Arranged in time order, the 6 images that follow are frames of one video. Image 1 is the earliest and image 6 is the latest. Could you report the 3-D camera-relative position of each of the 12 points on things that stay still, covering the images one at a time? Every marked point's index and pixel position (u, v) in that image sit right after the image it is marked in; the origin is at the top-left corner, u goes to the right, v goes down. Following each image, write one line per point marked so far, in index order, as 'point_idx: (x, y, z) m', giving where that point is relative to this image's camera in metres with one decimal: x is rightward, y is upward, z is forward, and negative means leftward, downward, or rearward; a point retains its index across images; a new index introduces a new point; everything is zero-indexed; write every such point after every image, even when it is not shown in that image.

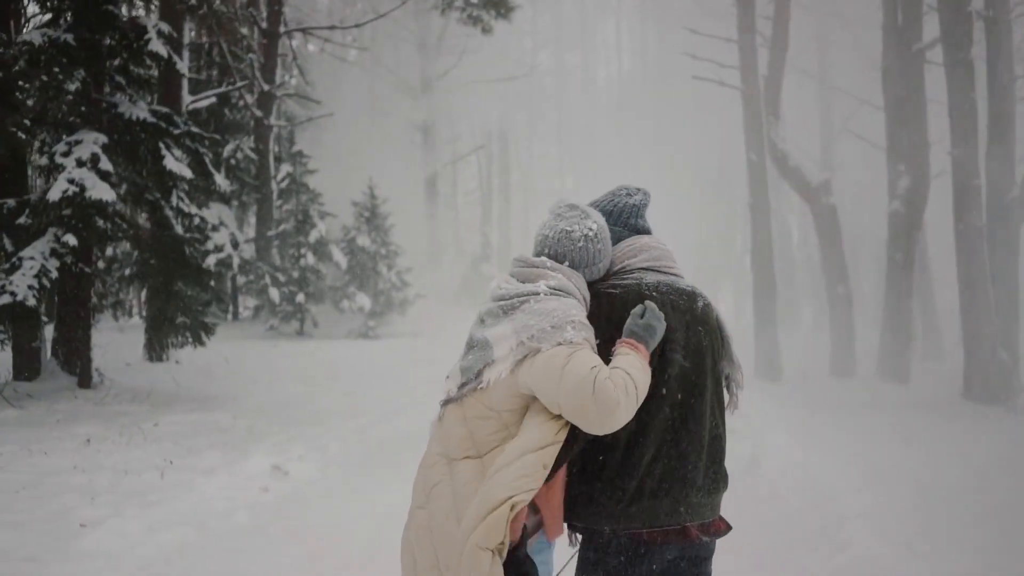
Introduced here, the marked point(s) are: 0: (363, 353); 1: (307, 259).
0: (-3.6, -1.7, +16.2) m
1: (-6.1, +0.9, +19.6) m
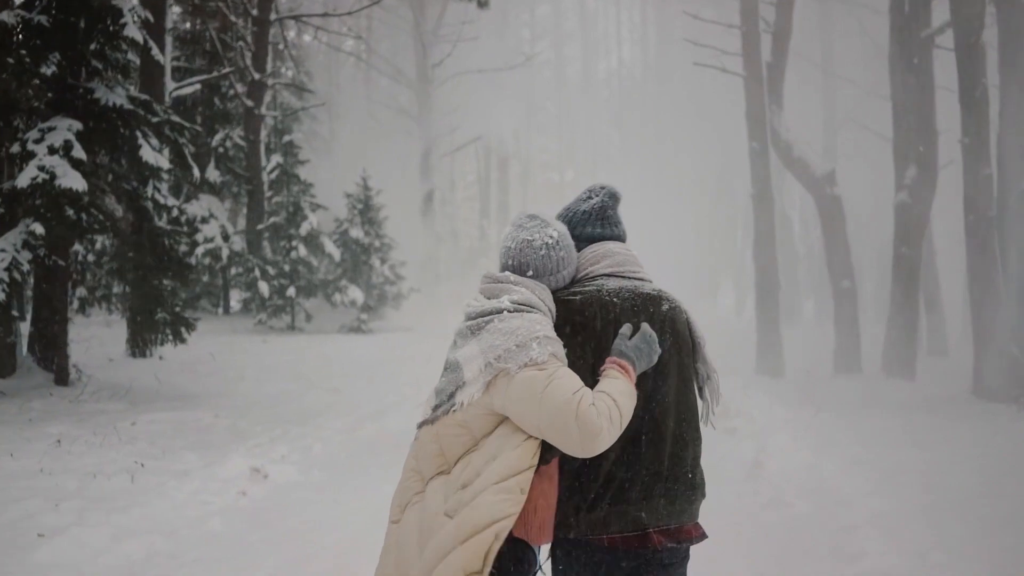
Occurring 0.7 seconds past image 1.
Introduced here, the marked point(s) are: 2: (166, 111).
0: (-3.7, -1.5, +15.8) m
1: (-6.2, +1.0, +19.2) m
2: (-5.4, +2.8, +10.4) m
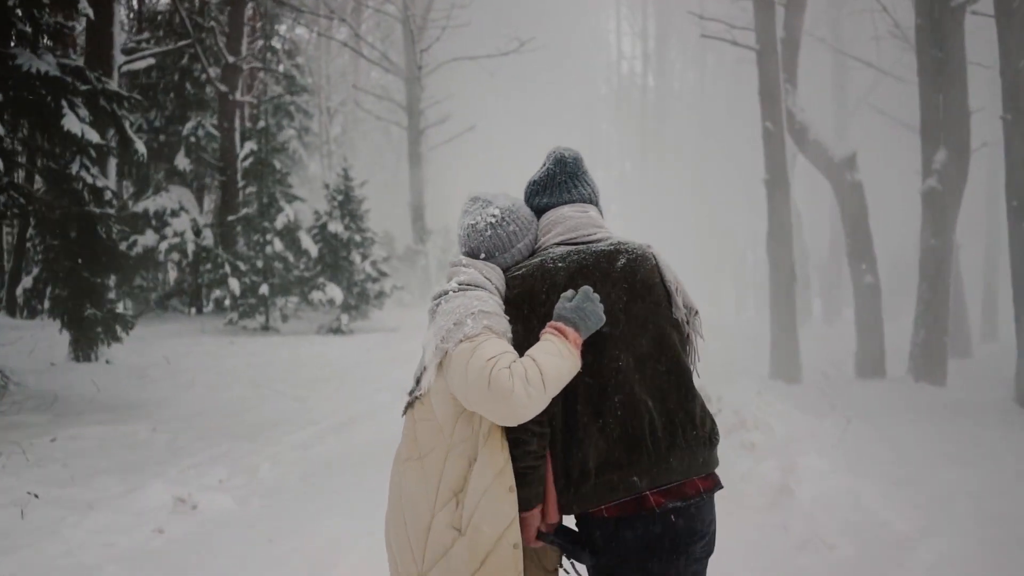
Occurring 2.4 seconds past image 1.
0: (-3.9, -1.4, +14.6) m
1: (-6.4, +1.1, +17.9) m
2: (-5.6, +2.9, +9.2) m
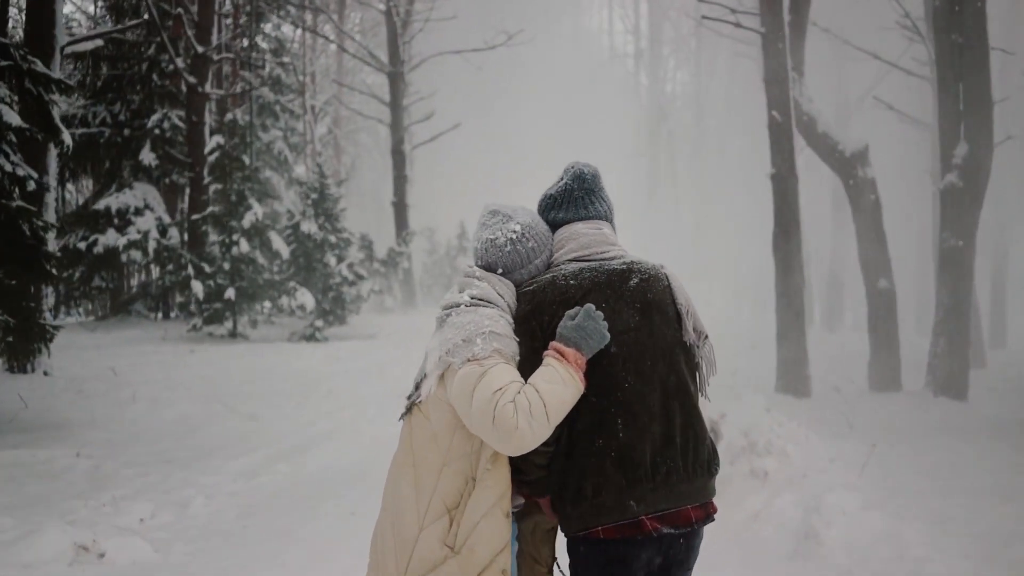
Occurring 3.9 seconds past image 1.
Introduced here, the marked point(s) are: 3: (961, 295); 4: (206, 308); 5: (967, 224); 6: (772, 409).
0: (-4.3, -1.5, +13.5) m
1: (-6.8, +1.0, +16.8) m
2: (-5.9, +2.8, +8.1) m
3: (+7.0, -0.1, +10.5) m
4: (-7.3, -0.5, +16.1) m
5: (+7.0, +1.0, +10.4) m
6: (+3.5, -1.6, +9.0) m
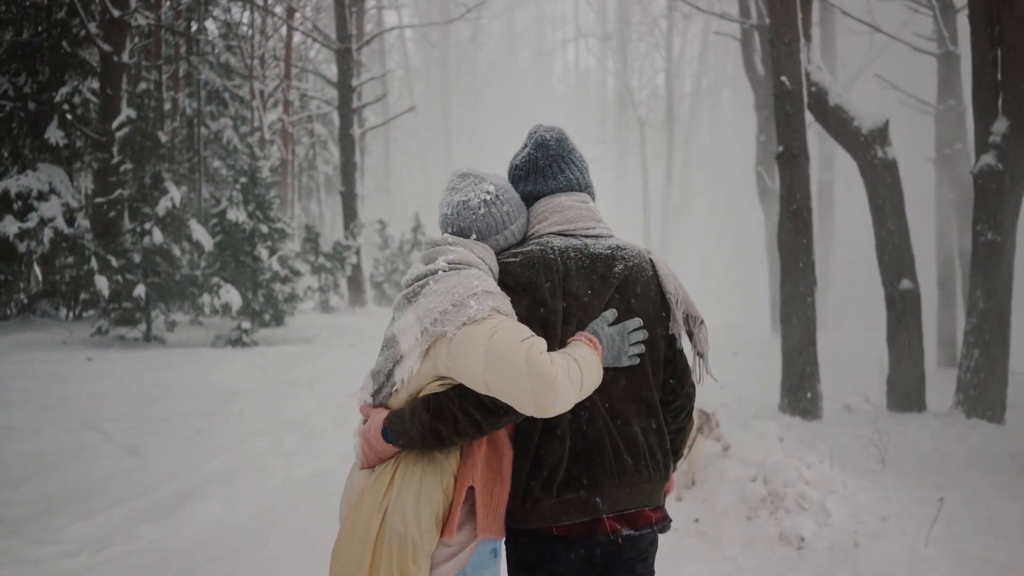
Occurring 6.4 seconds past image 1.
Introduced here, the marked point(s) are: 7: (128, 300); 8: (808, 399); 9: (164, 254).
0: (-5.0, -1.5, +11.4) m
1: (-7.7, +1.1, +14.6) m
2: (-6.3, +2.8, +5.9) m
3: (+6.4, -0.1, +8.9) m
4: (-8.2, -0.4, +13.8) m
5: (+6.5, +1.0, +8.8) m
6: (+3.0, -1.7, +7.3) m
7: (-7.9, -0.2, +13.9) m
8: (+4.0, -1.5, +9.2) m
9: (-7.5, +0.7, +14.8) m
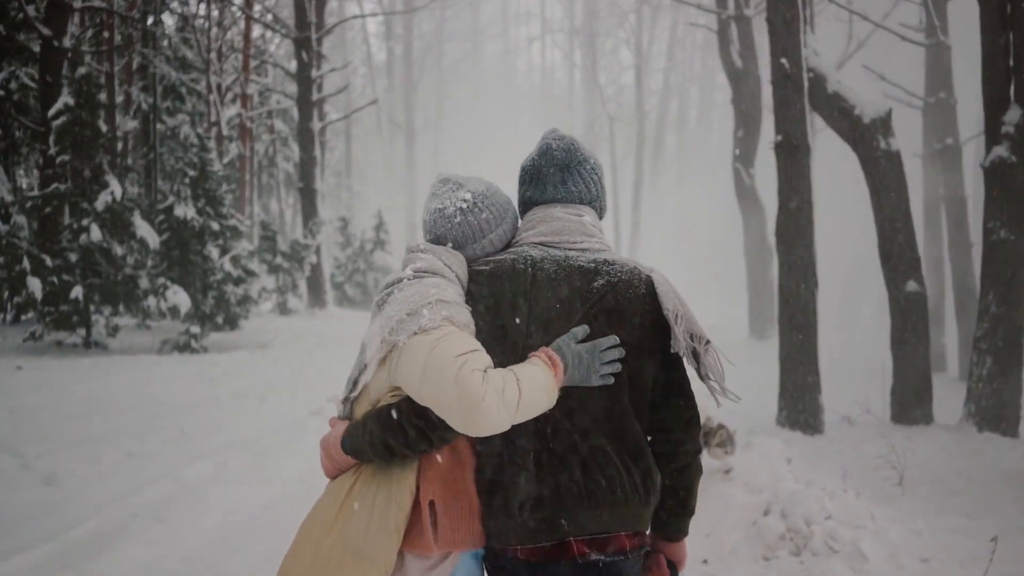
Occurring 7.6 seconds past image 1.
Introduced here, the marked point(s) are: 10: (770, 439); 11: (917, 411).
0: (-5.4, -1.5, +10.3) m
1: (-8.2, +1.0, +13.4) m
2: (-6.5, +2.8, +4.8) m
3: (+6.1, -0.2, +8.3) m
4: (-8.7, -0.5, +12.6) m
5: (+6.1, +0.9, +8.3) m
6: (+2.7, -1.7, +6.6) m
7: (-8.4, -0.3, +12.6) m
8: (+3.7, -1.5, +8.5) m
9: (-8.1, +0.7, +13.6) m
10: (+2.6, -1.6, +6.9) m
11: (+5.3, -1.6, +8.9) m
